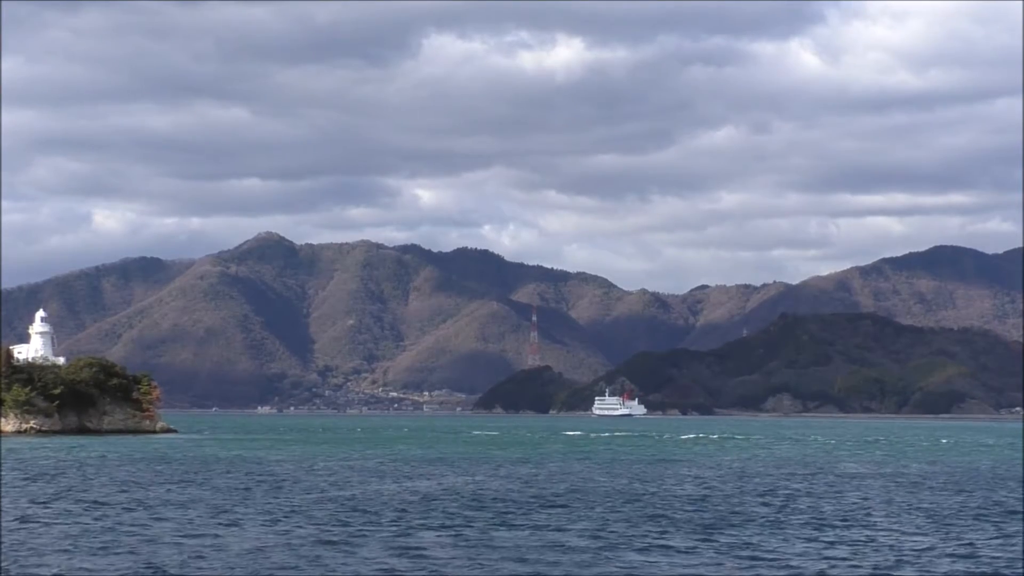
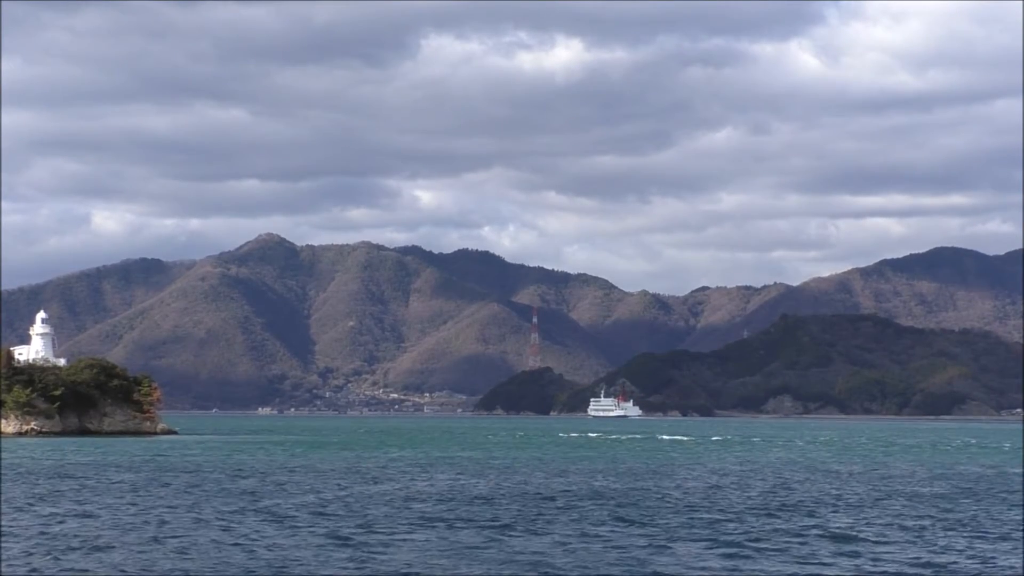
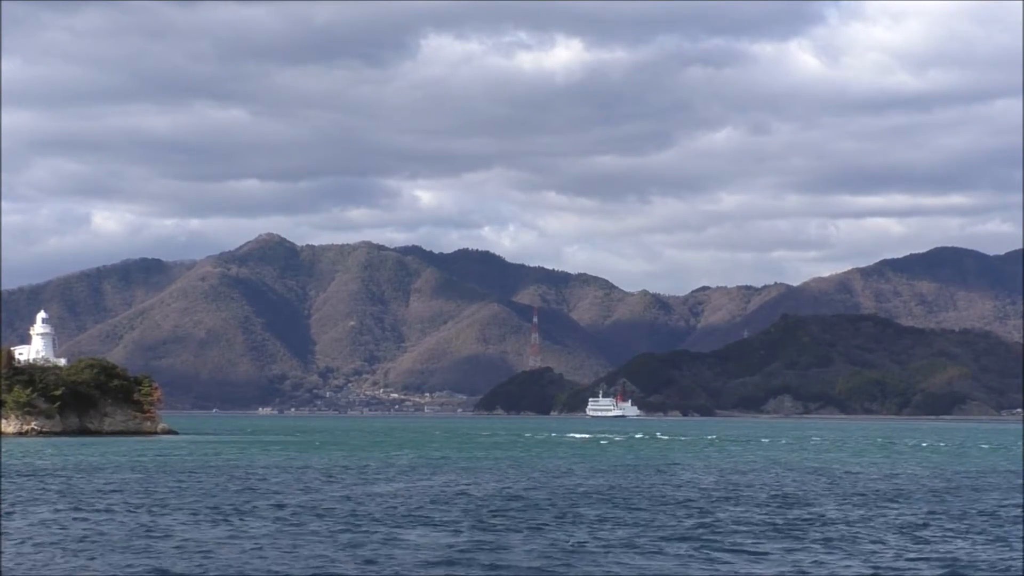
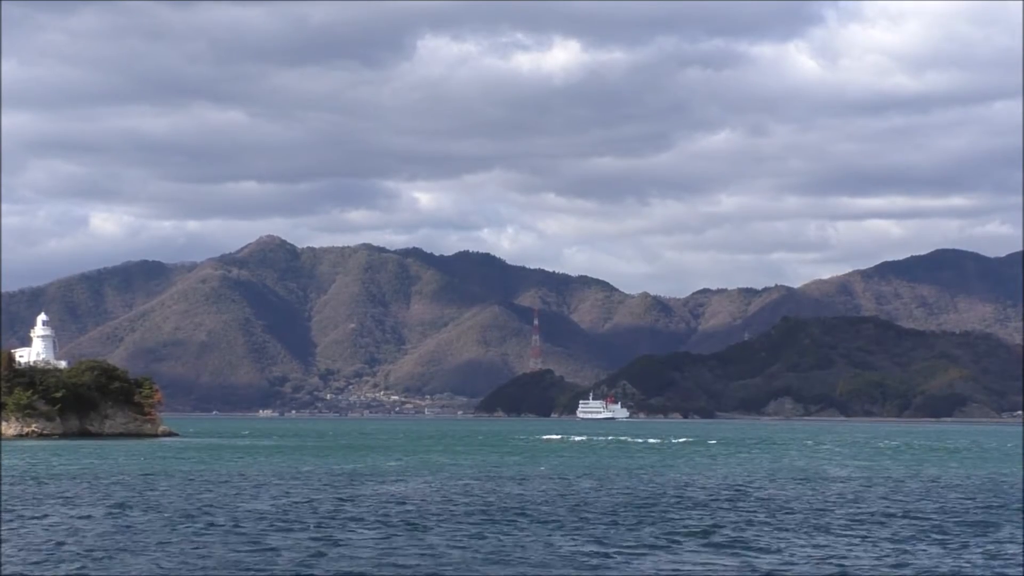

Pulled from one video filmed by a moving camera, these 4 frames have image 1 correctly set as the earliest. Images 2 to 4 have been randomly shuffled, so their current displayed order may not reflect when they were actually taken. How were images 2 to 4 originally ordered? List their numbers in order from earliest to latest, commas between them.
2, 3, 4
